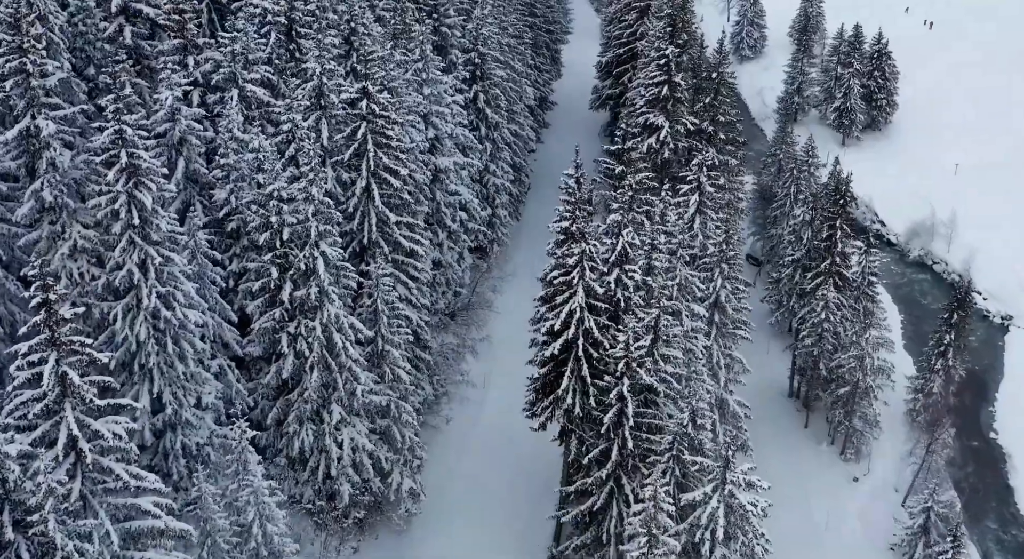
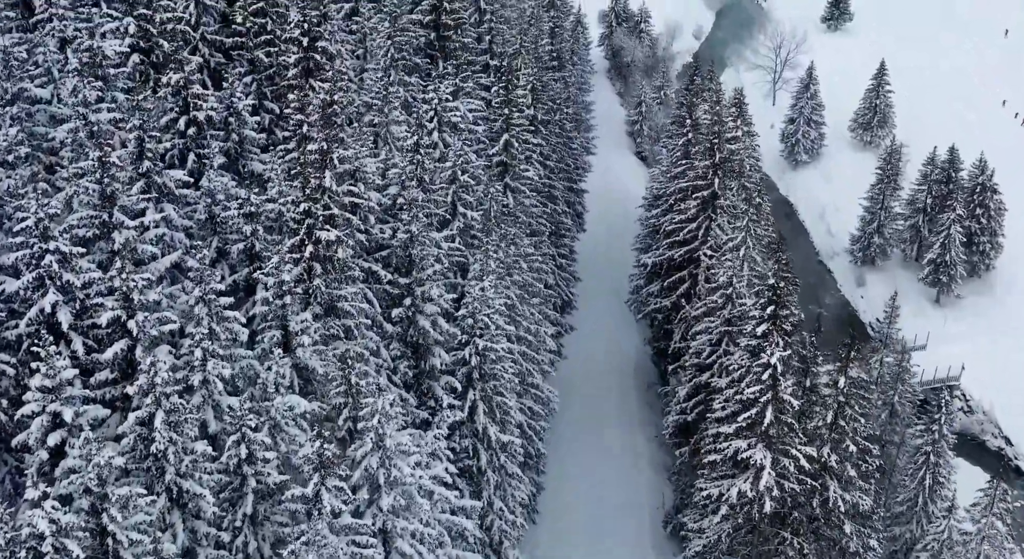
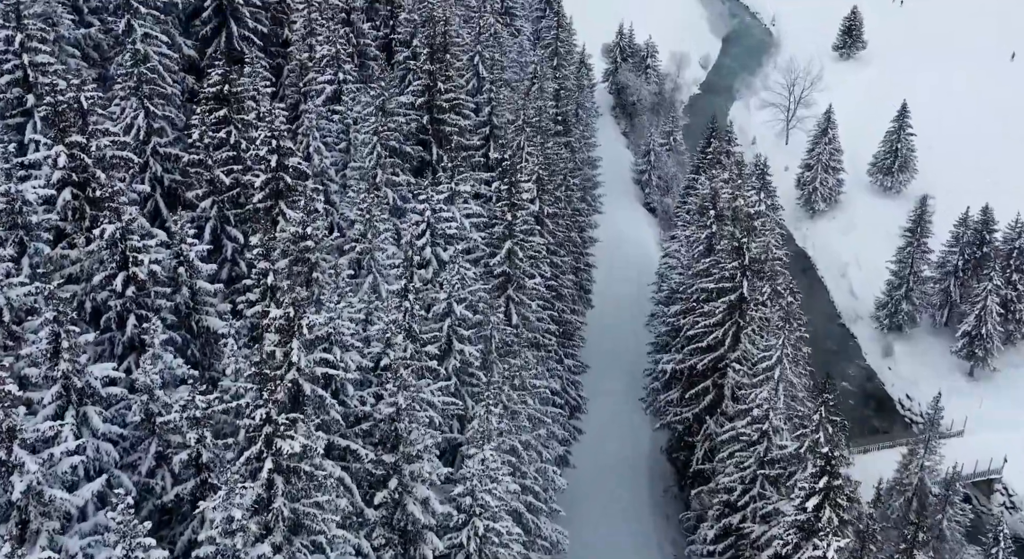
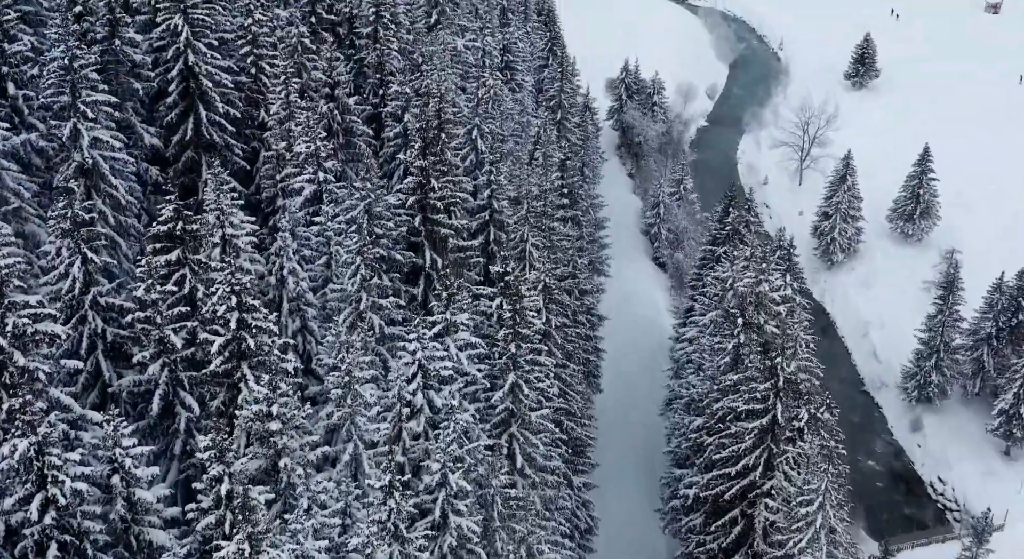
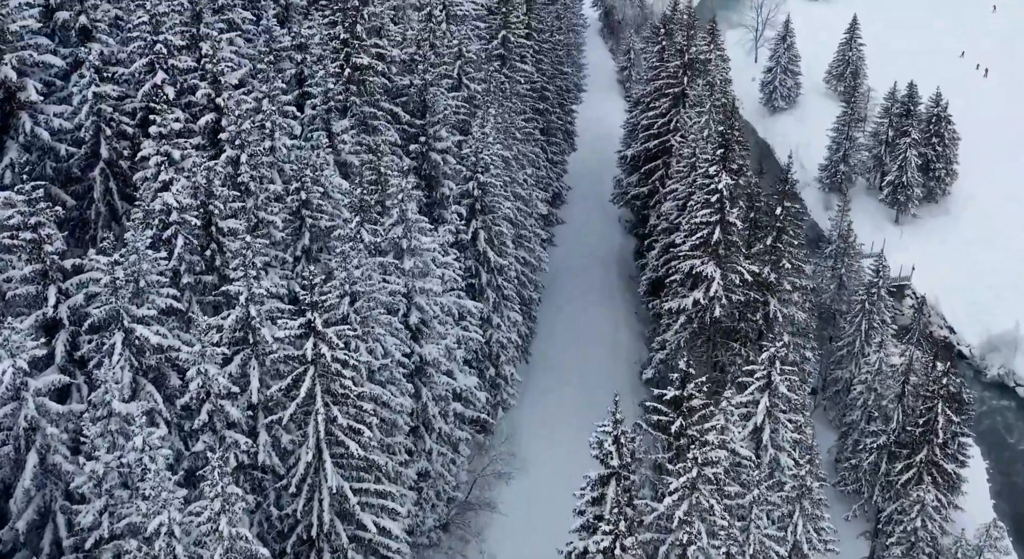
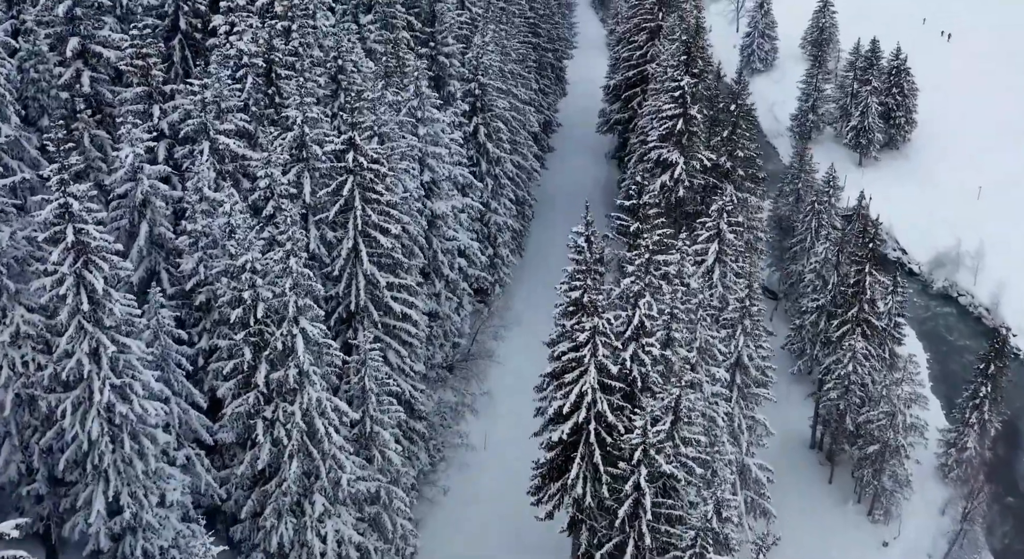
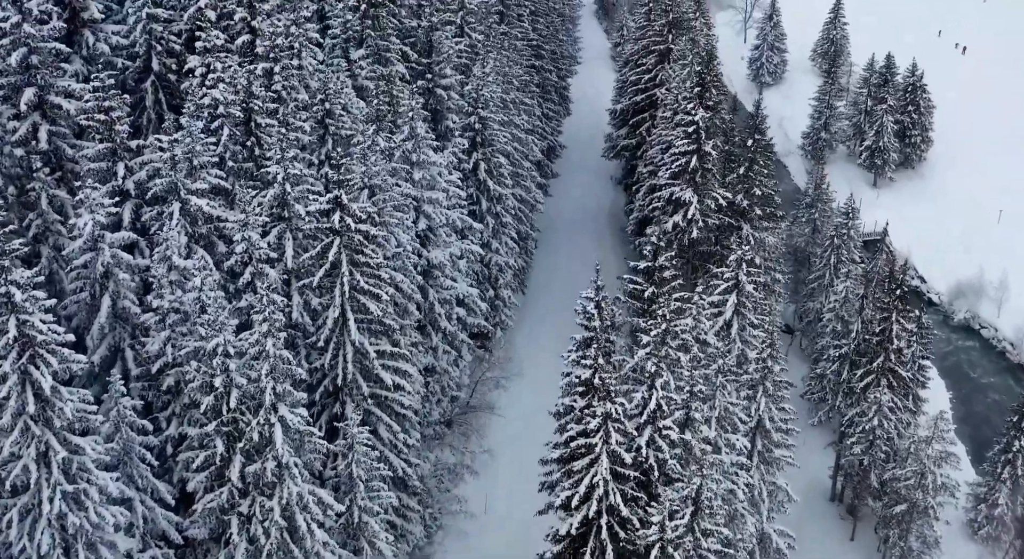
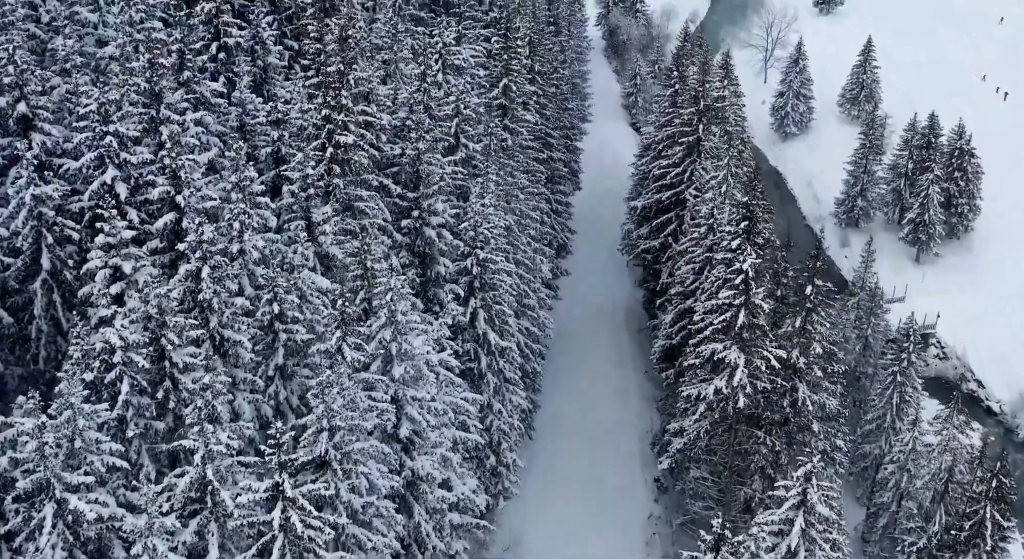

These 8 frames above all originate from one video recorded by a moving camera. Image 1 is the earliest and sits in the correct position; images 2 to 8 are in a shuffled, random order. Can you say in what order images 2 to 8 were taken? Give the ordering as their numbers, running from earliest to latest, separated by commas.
6, 7, 5, 8, 2, 3, 4
